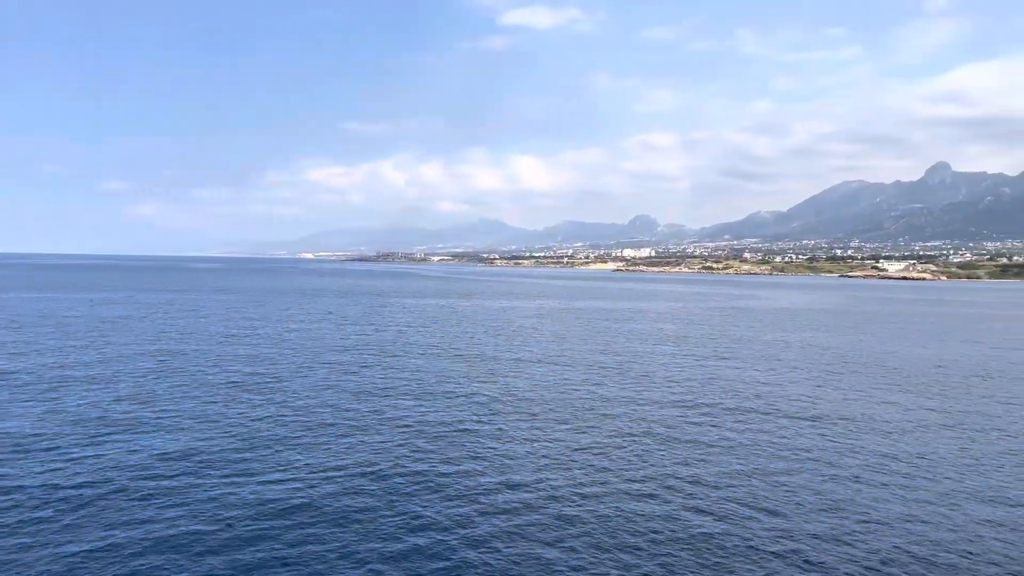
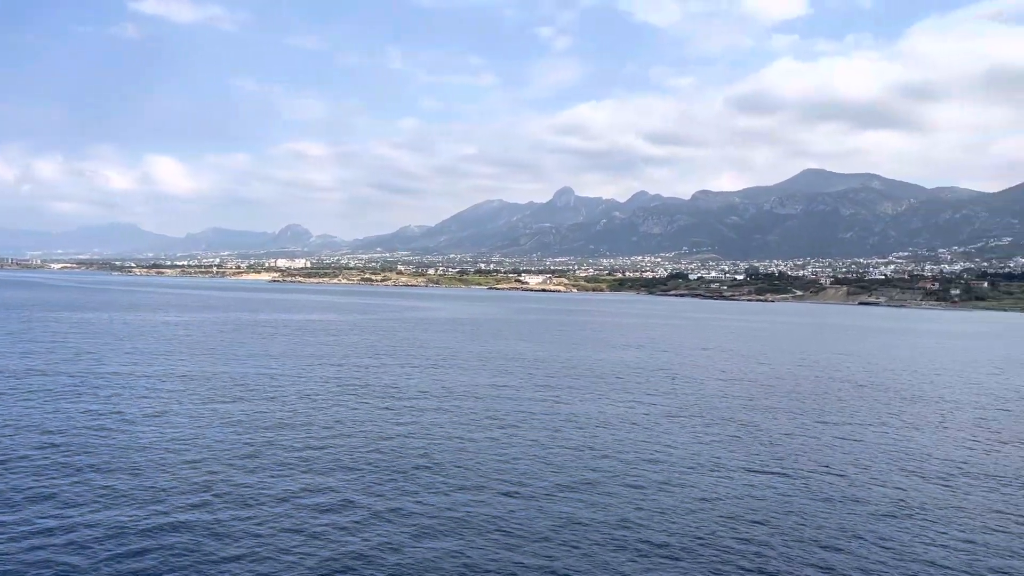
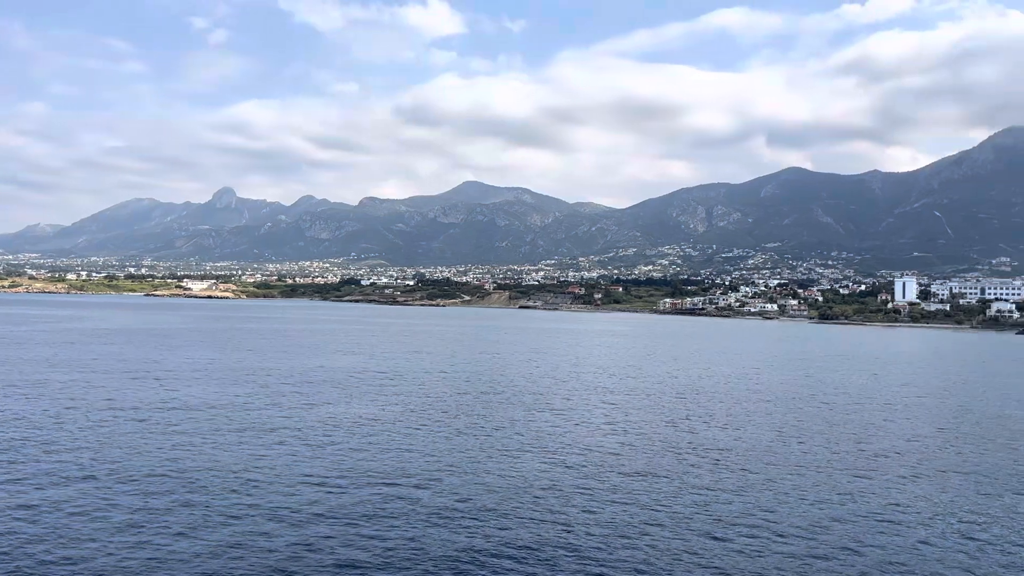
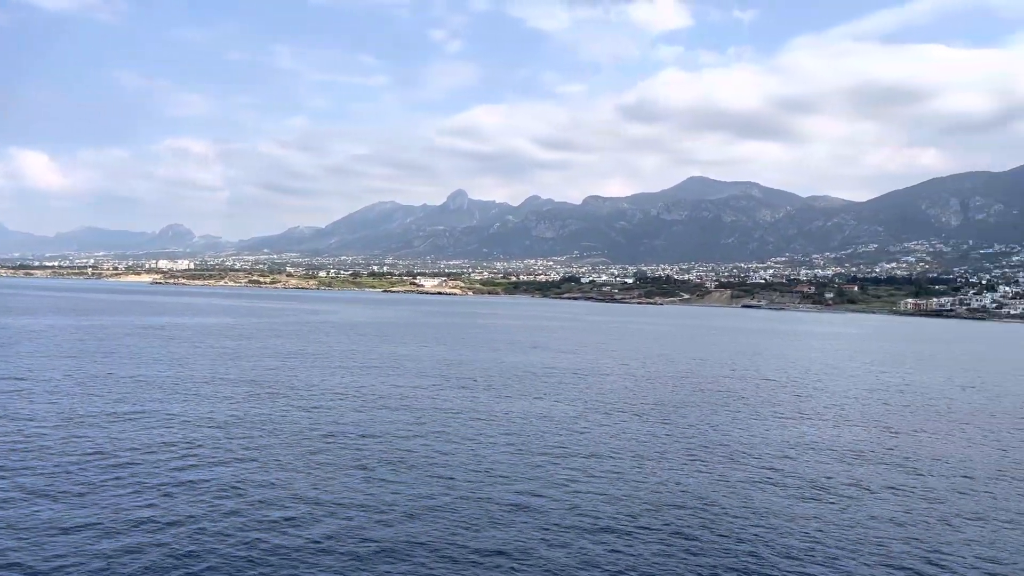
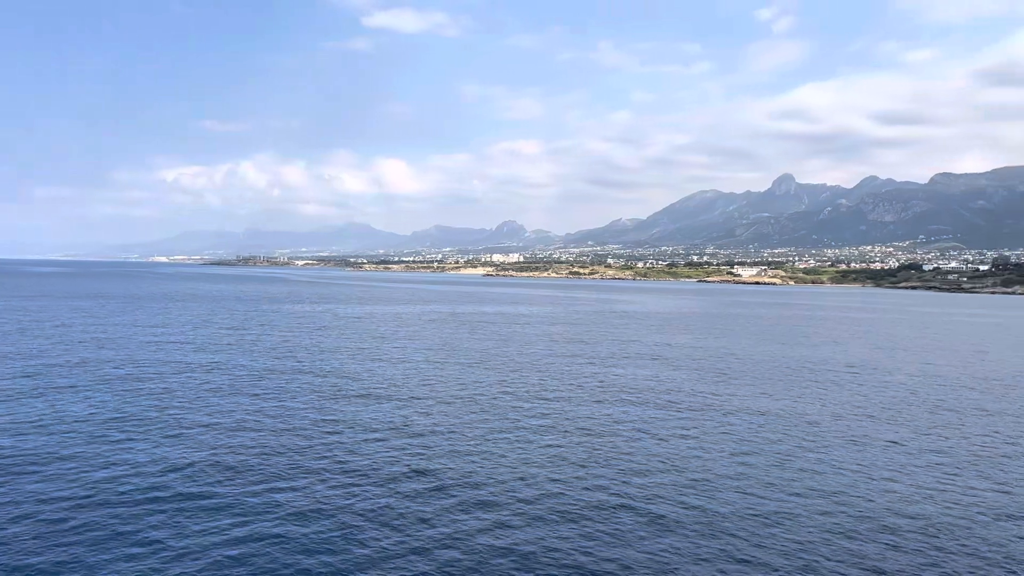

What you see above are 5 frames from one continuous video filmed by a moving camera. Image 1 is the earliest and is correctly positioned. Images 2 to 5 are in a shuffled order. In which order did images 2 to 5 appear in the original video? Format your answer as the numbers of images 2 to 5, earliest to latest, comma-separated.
5, 2, 4, 3
